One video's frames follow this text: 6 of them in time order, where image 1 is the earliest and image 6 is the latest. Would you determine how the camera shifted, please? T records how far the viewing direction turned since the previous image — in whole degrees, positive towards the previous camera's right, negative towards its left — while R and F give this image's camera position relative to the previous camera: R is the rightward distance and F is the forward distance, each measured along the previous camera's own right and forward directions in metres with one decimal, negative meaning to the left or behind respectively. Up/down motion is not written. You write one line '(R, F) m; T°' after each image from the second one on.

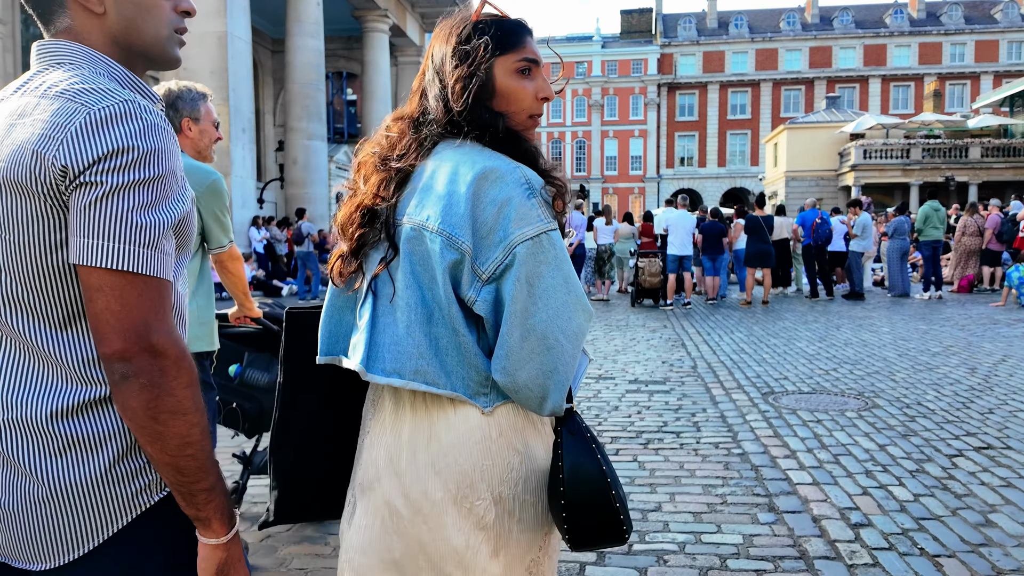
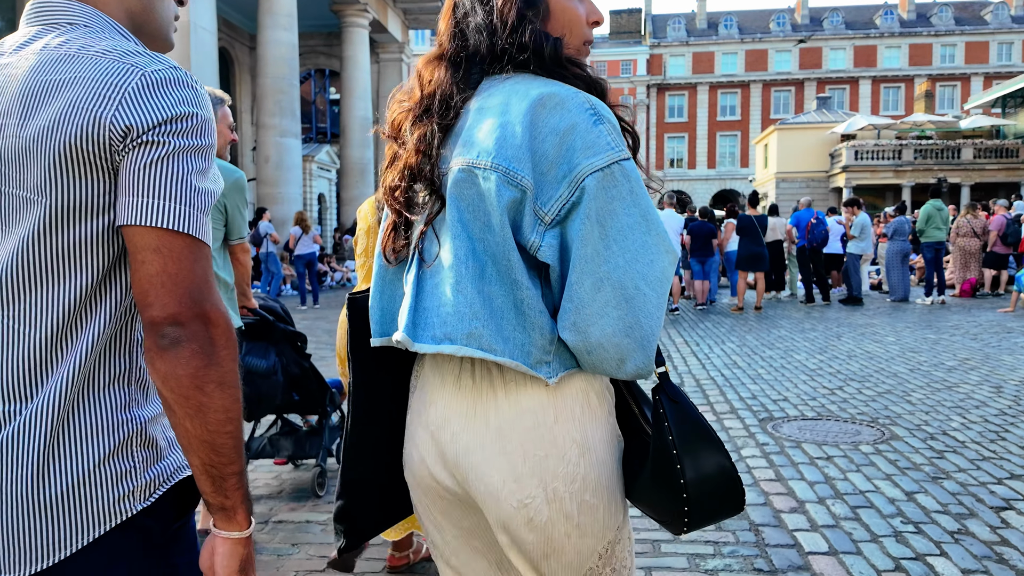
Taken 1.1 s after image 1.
(+0.2, +0.9) m; +1°
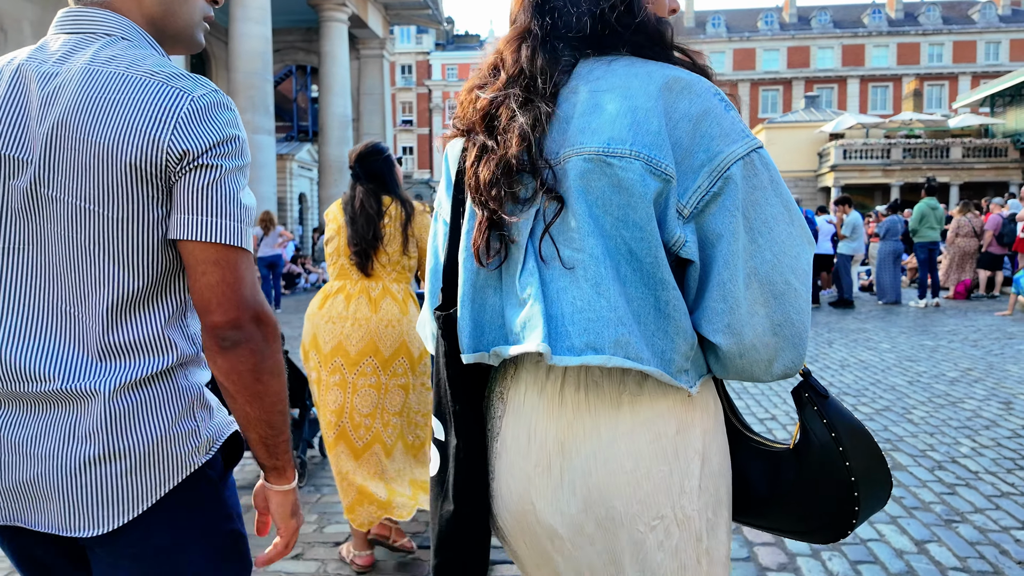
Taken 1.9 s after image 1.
(+0.2, +0.6) m; +1°
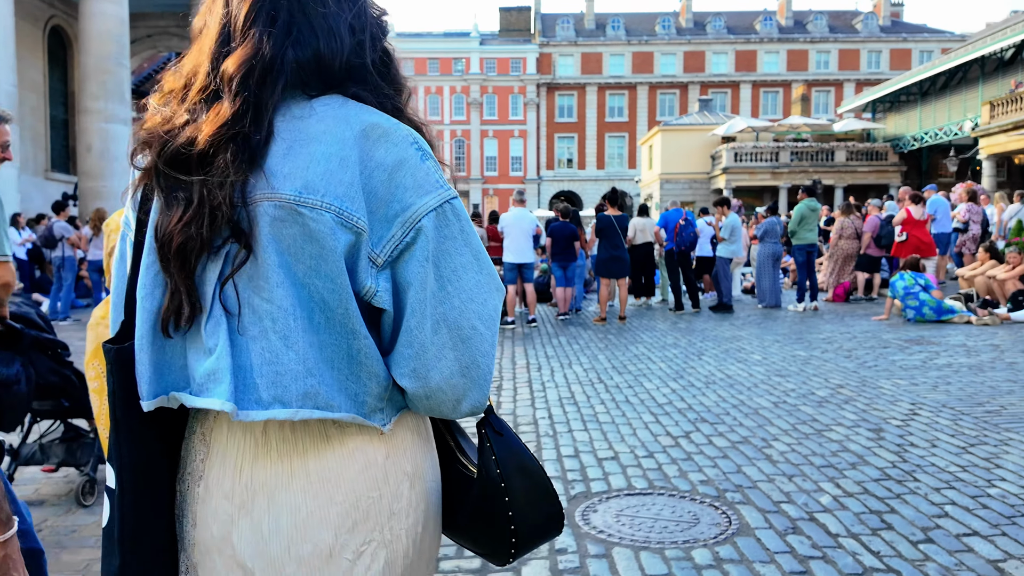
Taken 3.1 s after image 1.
(+0.7, +1.0) m; +7°
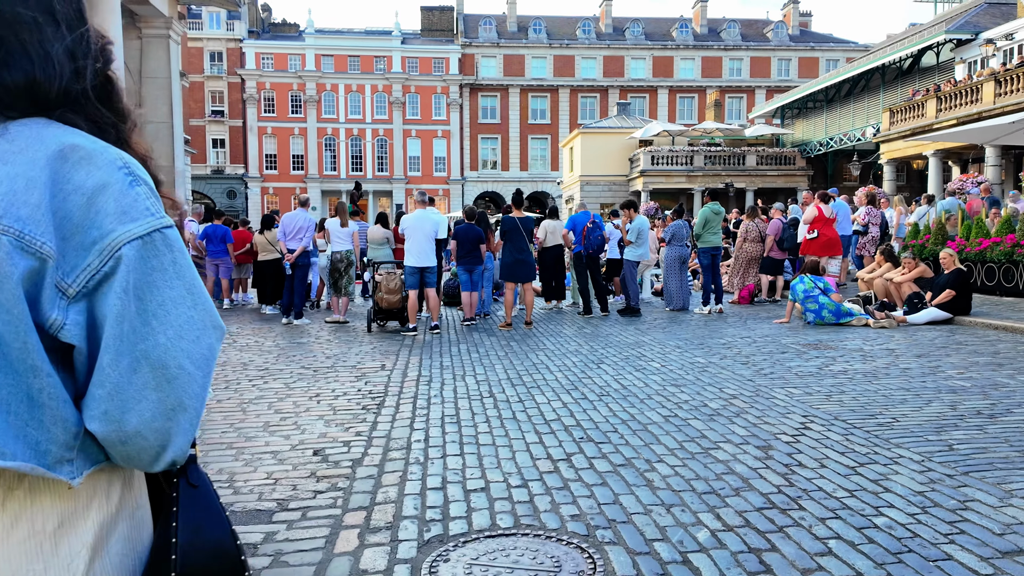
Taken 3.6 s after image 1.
(+0.3, +0.4) m; +5°
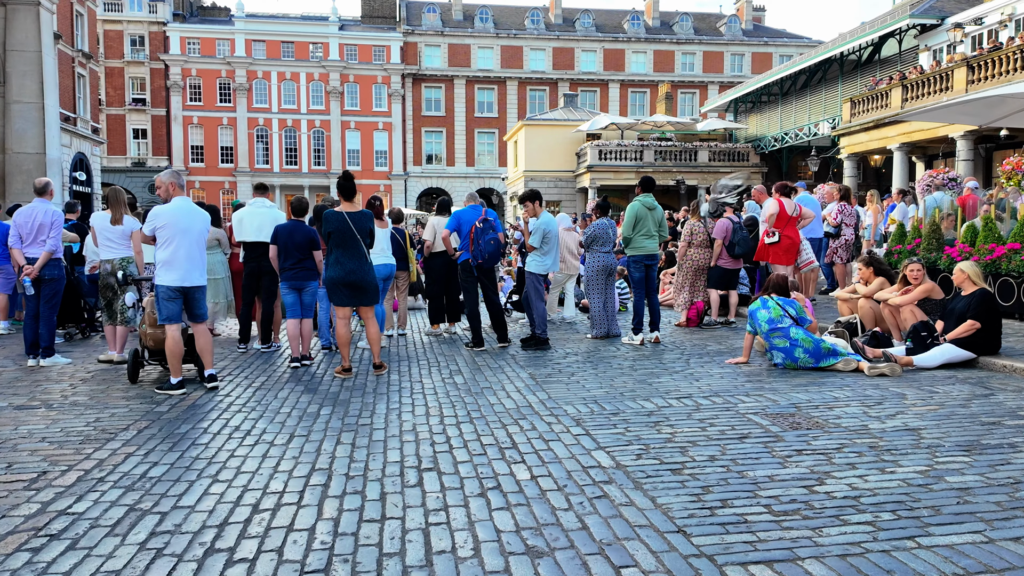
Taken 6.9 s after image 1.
(+1.1, +3.3) m; +3°
